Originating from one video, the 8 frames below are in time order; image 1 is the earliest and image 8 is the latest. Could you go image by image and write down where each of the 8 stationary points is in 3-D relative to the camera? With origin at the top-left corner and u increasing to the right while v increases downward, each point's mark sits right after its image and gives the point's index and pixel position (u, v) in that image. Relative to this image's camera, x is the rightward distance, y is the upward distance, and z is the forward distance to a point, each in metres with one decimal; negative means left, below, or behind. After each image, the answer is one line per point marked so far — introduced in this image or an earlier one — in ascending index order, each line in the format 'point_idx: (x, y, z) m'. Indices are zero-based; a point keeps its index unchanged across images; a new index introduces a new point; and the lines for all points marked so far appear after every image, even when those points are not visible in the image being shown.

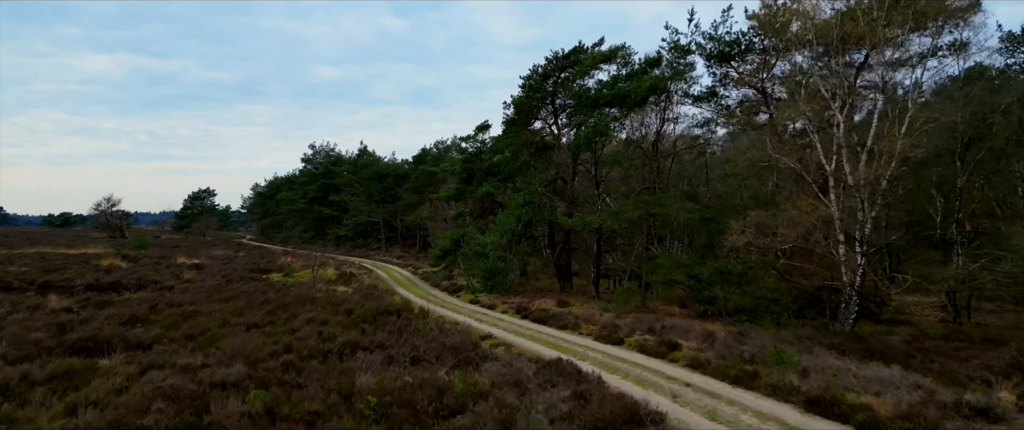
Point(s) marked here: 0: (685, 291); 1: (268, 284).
0: (+3.4, -1.5, +13.5) m
1: (-6.0, -1.7, +17.2) m
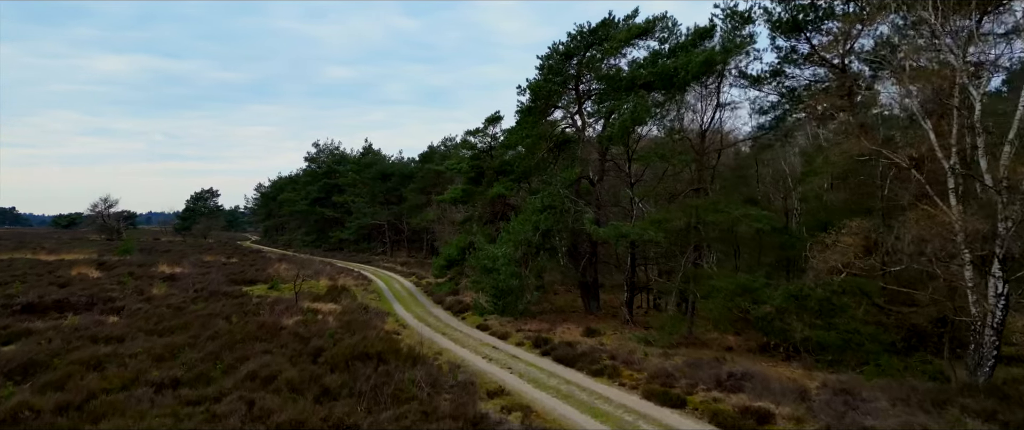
0: (+3.6, -1.6, +10.7) m
1: (-5.7, -1.9, +14.6) m
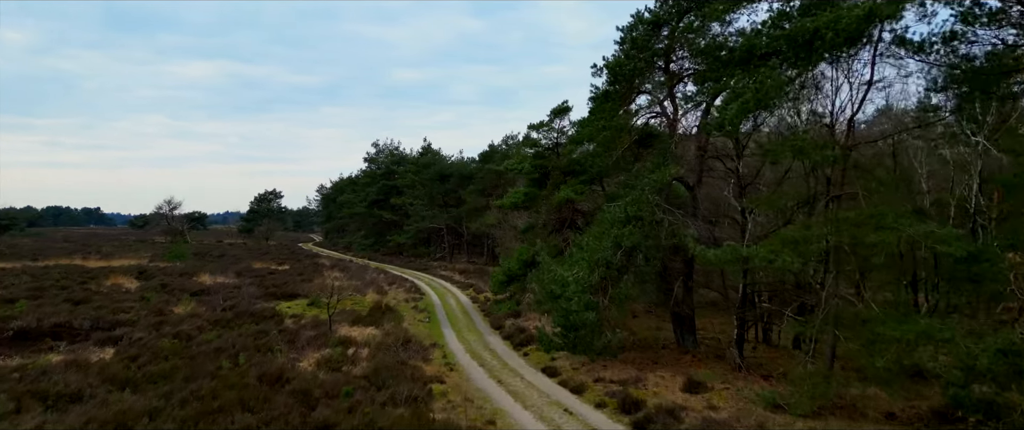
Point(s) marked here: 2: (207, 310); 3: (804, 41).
0: (+4.5, -1.8, +7.6) m
1: (-4.4, -2.1, +12.3) m
2: (-6.8, -2.1, +15.6) m
3: (+3.4, +2.1, +8.2) m
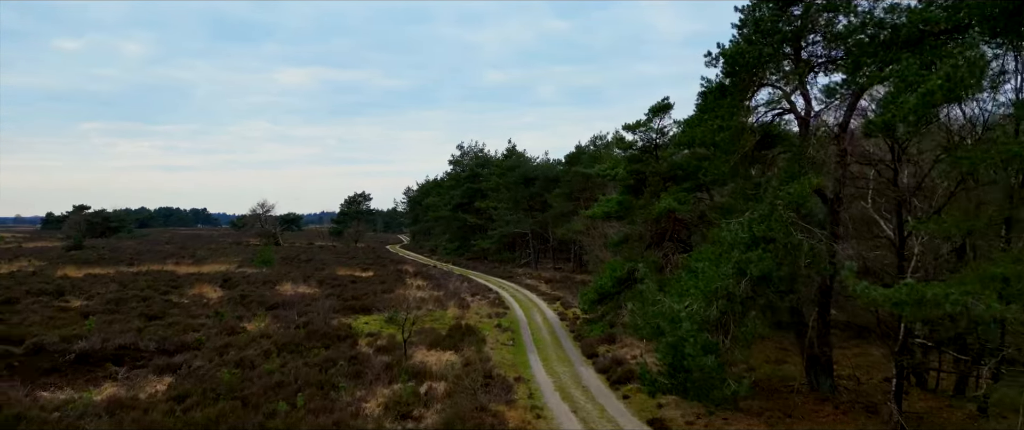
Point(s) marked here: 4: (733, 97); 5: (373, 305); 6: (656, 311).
0: (+5.4, -2.1, +5.4) m
1: (-2.9, -2.3, +11.1) m
2: (-4.9, -2.4, +14.7) m
3: (+4.4, +1.8, +6.2) m
4: (+3.1, +1.7, +9.8) m
5: (-3.7, -2.4, +18.8) m
6: (+1.9, -1.2, +9.1) m
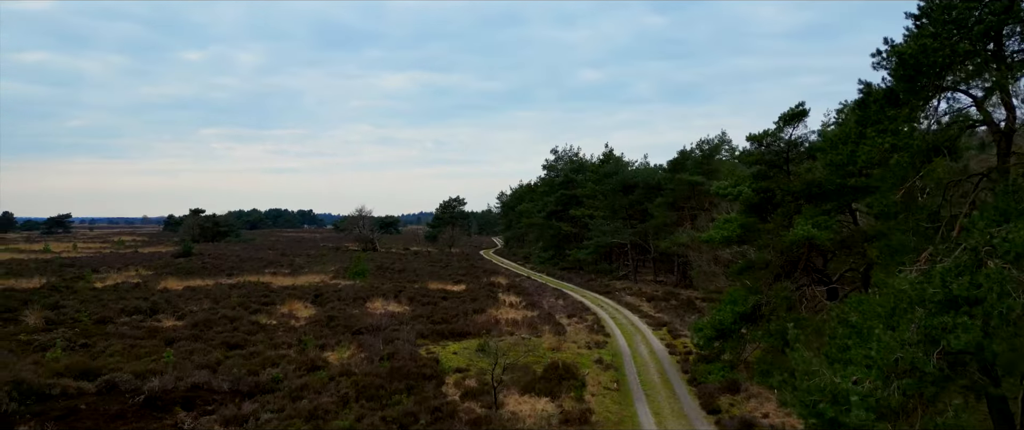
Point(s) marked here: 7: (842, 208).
0: (+6.0, -2.5, +3.0) m
1: (-1.5, -2.8, +9.8) m
2: (-2.9, -2.9, +13.7) m
3: (+5.1, +1.4, +3.9) m
4: (+4.3, +1.2, +7.7) m
5: (-1.2, -2.9, +17.5) m
6: (+3.0, -1.7, +7.1) m
7: (+5.4, 0.0, +11.3) m
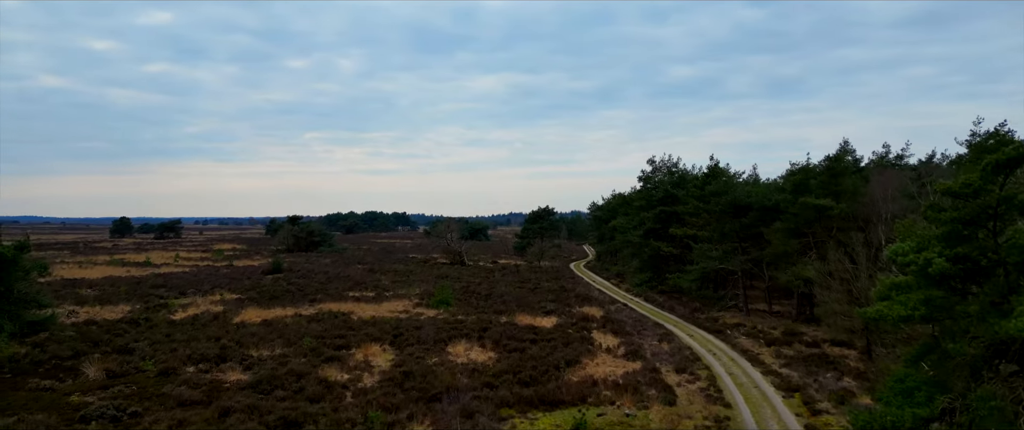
0: (+6.3, -3.5, -0.3) m
1: (-0.3, -3.8, +7.4) m
2: (-1.2, -3.9, +11.4) m
3: (+5.5, +0.4, +0.7) m
4: (+5.2, +0.2, +4.6) m
5: (+0.9, -3.9, +15.0) m
6: (+3.8, -2.7, +4.2) m
7: (+6.7, -1.0, +8.0) m
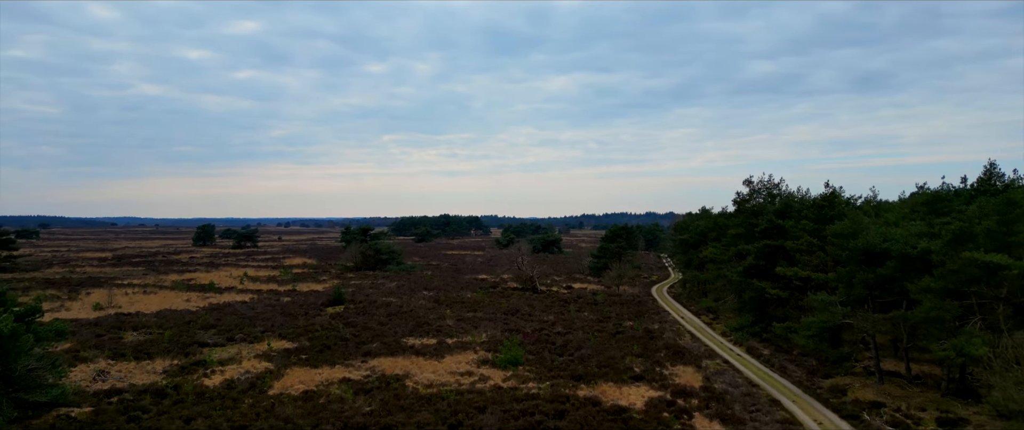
0: (+6.0, -5.1, -5.0) m
1: (+0.3, -5.4, +3.4) m
2: (-0.2, -5.5, +7.4) m
3: (+5.4, -1.2, -3.9) m
4: (+5.5, -1.4, 0.0) m
5: (+2.3, -5.5, +10.8) m
6: (+4.1, -4.3, -0.3) m
7: (+7.3, -2.6, +3.2) m
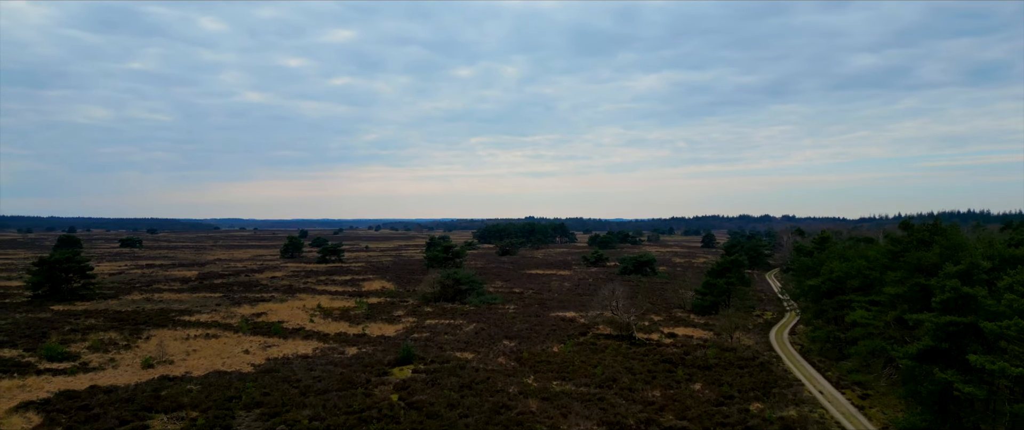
0: (+5.1, -7.4, -11.8) m
1: (+0.4, -7.7, -2.8) m
2: (+0.4, -7.7, +1.3) m
3: (+4.5, -3.5, -10.6) m
4: (+5.1, -3.7, -6.8) m
5: (+3.3, -7.8, +4.3) m
6: (+3.7, -6.6, -6.9) m
7: (+7.4, -4.9, -3.8) m
